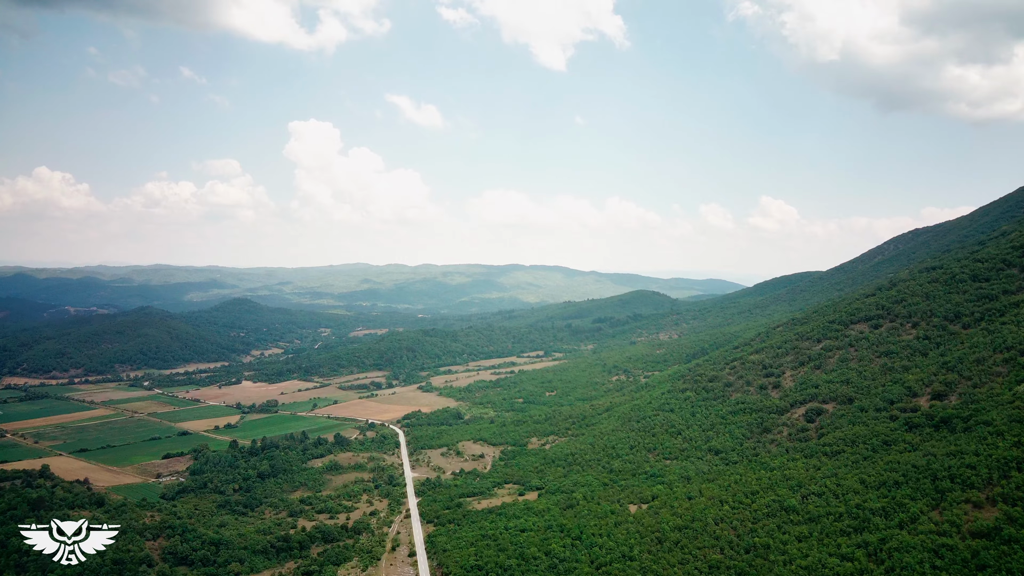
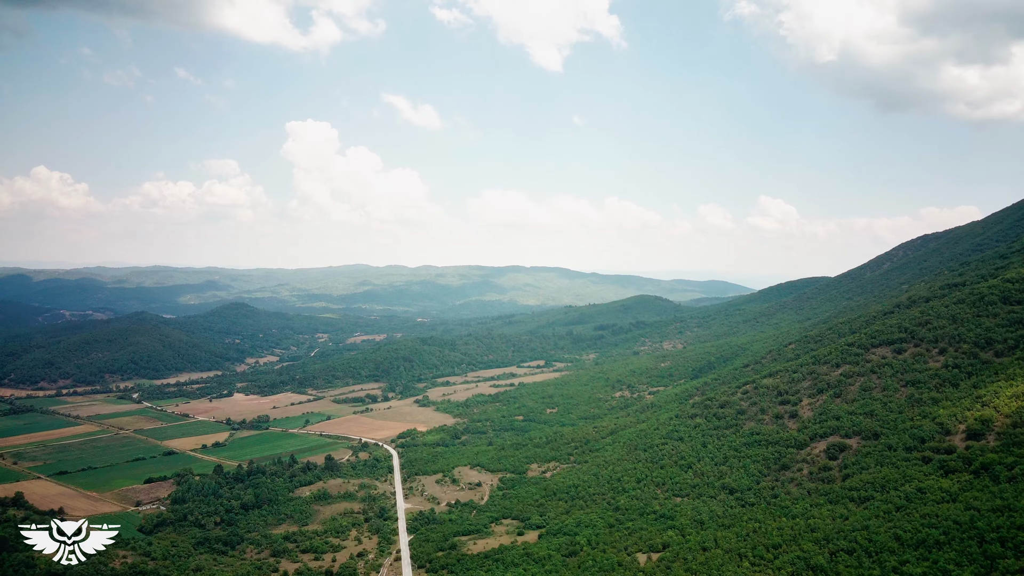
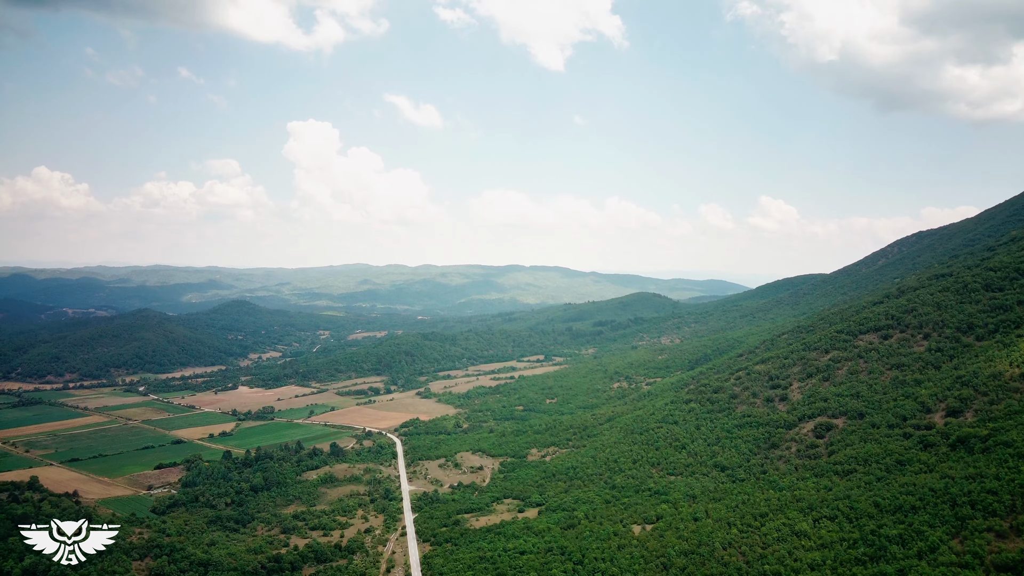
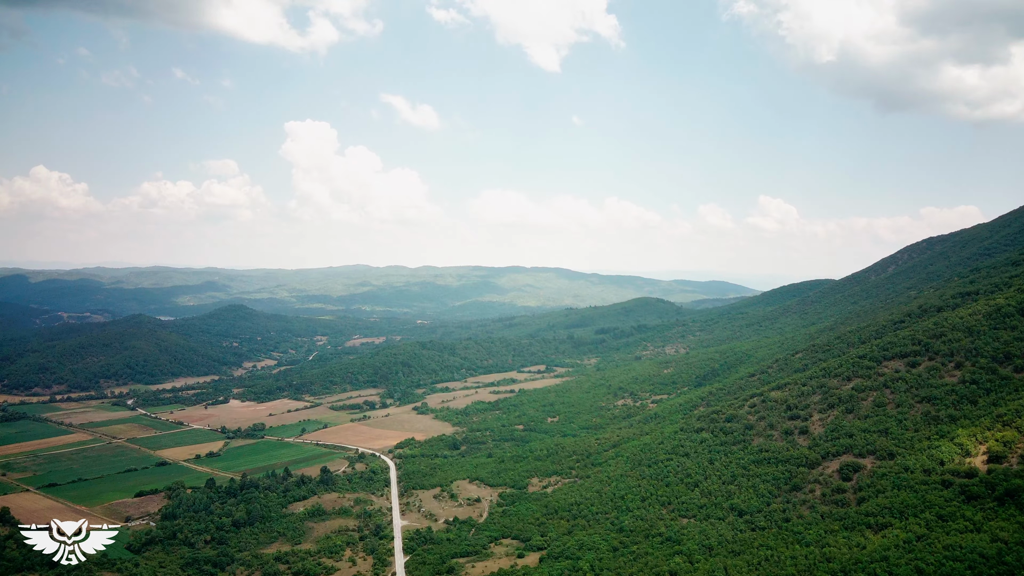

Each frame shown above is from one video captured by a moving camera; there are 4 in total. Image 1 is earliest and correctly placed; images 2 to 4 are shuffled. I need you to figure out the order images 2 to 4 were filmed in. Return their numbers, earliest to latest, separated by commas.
3, 2, 4
